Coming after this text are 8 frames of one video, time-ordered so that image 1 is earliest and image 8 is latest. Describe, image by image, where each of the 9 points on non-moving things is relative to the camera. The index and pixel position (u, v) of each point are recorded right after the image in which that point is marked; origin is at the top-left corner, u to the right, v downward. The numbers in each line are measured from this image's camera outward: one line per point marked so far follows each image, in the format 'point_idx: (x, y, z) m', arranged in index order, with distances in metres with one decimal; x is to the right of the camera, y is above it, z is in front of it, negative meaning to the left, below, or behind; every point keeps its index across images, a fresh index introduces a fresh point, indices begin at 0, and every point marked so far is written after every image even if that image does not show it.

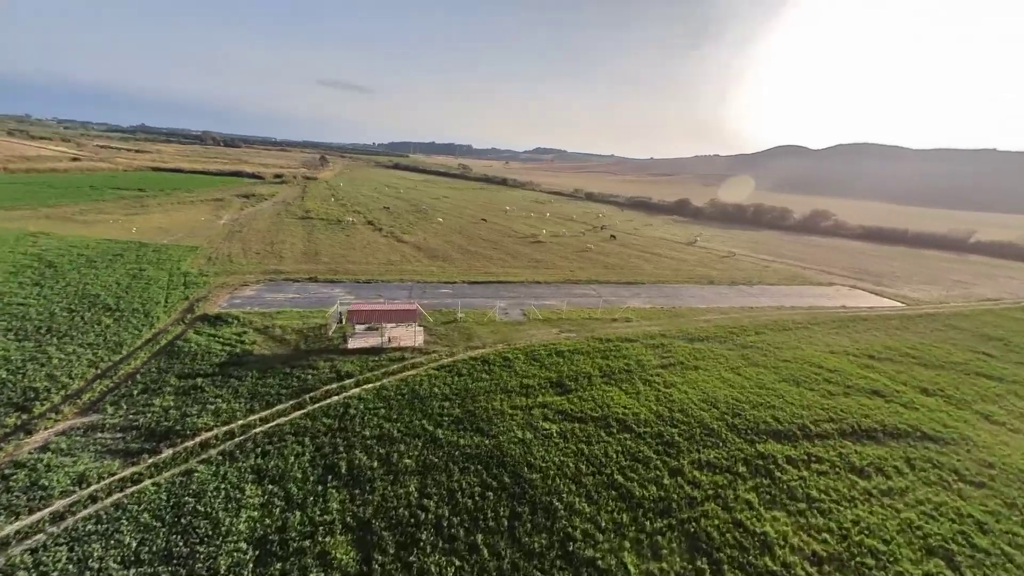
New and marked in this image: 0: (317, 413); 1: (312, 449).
0: (-8.8, -6.1, +16.3) m
1: (-8.0, -6.7, +14.5) m
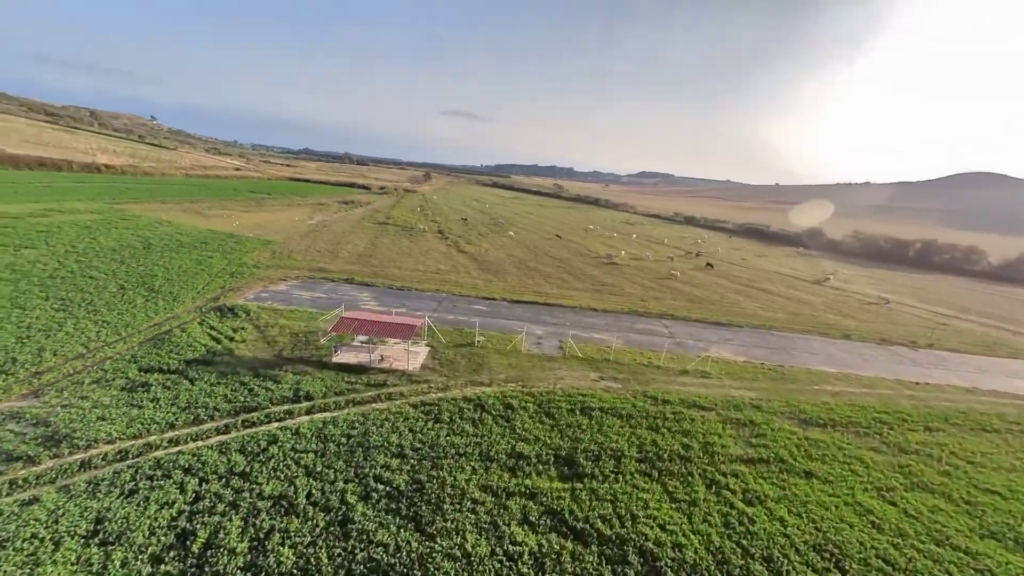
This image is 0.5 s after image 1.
0: (-10.0, -5.9, +12.6) m
1: (-9.7, -6.4, +10.7) m
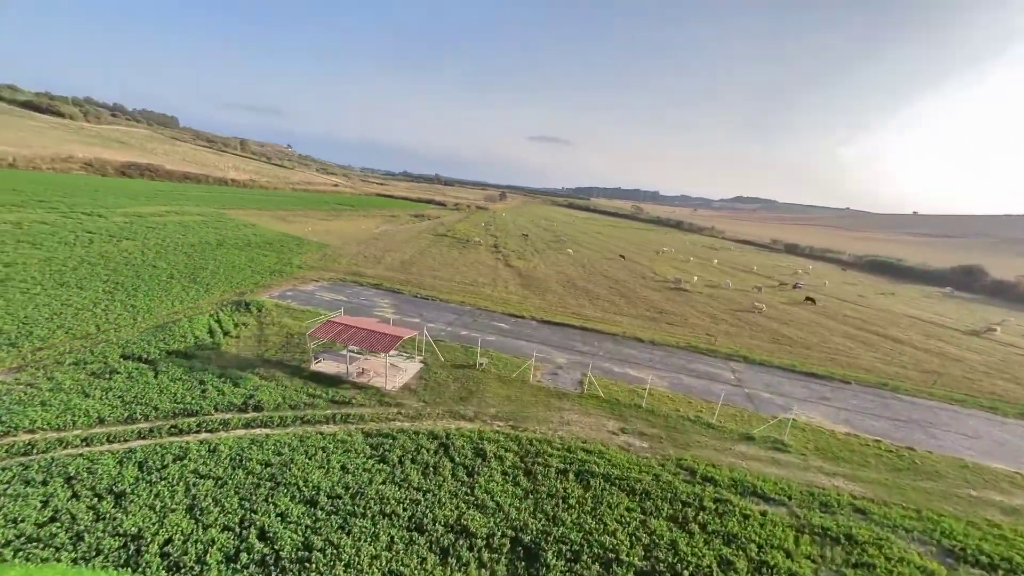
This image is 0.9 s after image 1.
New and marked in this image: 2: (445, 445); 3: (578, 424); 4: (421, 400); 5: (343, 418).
0: (-11.6, -5.3, +10.8) m
1: (-11.7, -5.8, +8.8) m
2: (-2.5, -5.7, +13.2) m
3: (+2.8, -5.8, +15.6) m
4: (-4.0, -5.0, +16.0) m
5: (-6.7, -5.2, +14.2) m
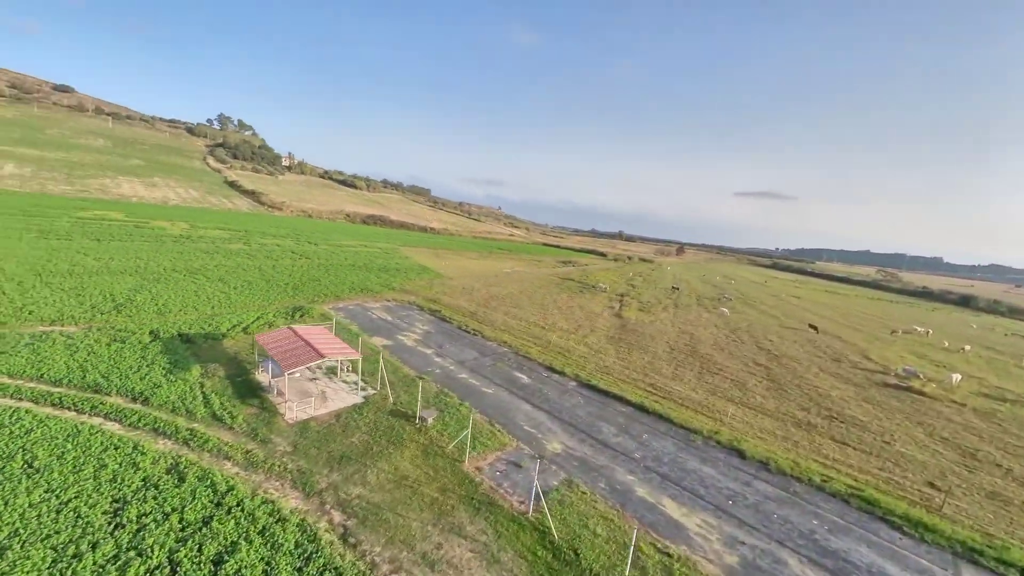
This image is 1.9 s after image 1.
0: (-16.1, -3.9, +10.7) m
1: (-17.2, -4.0, +9.0) m
2: (-7.1, -5.4, +8.5) m
3: (-1.3, -6.4, +8.1) m
4: (-7.1, -5.1, +11.8) m
5: (-10.2, -4.7, +11.4) m
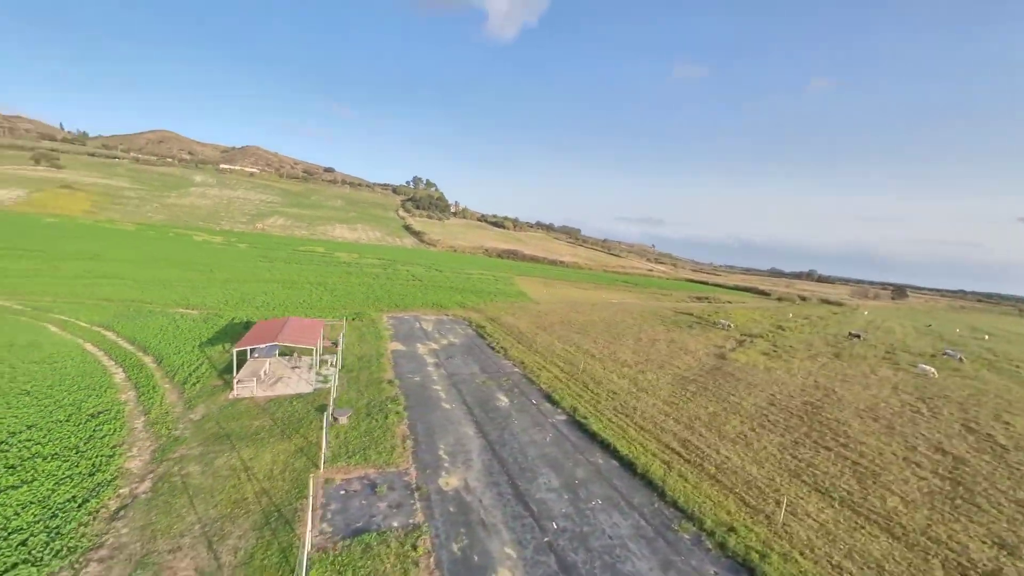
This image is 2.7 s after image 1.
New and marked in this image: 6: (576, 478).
0: (-18.9, -2.8, +14.9) m
1: (-20.6, -2.6, +13.7) m
2: (-11.5, -4.2, +9.2) m
3: (-6.5, -5.3, +6.4) m
4: (-10.2, -4.3, +12.2) m
5: (-13.3, -3.8, +13.1) m
6: (+1.9, -5.7, +10.8) m
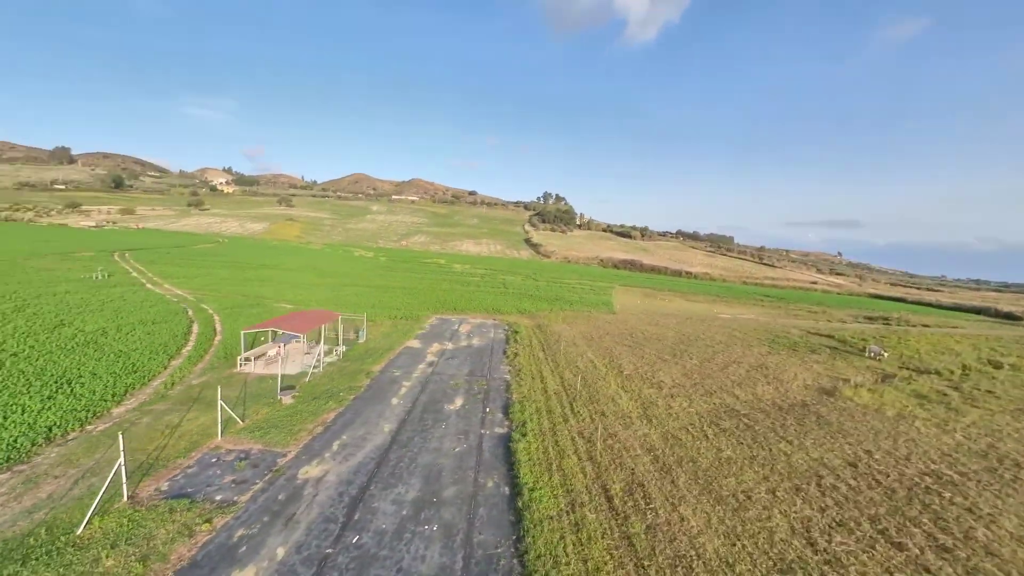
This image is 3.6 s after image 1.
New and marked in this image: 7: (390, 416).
0: (-19.8, -2.4, +20.7) m
1: (-21.8, -2.2, +20.2) m
2: (-15.0, -3.7, +12.6) m
3: (-11.3, -4.7, +8.2) m
4: (-12.7, -3.9, +15.0) m
5: (-15.2, -3.4, +17.0) m
6: (-1.9, -5.4, +9.3) m
7: (-4.4, -4.8, +13.5) m
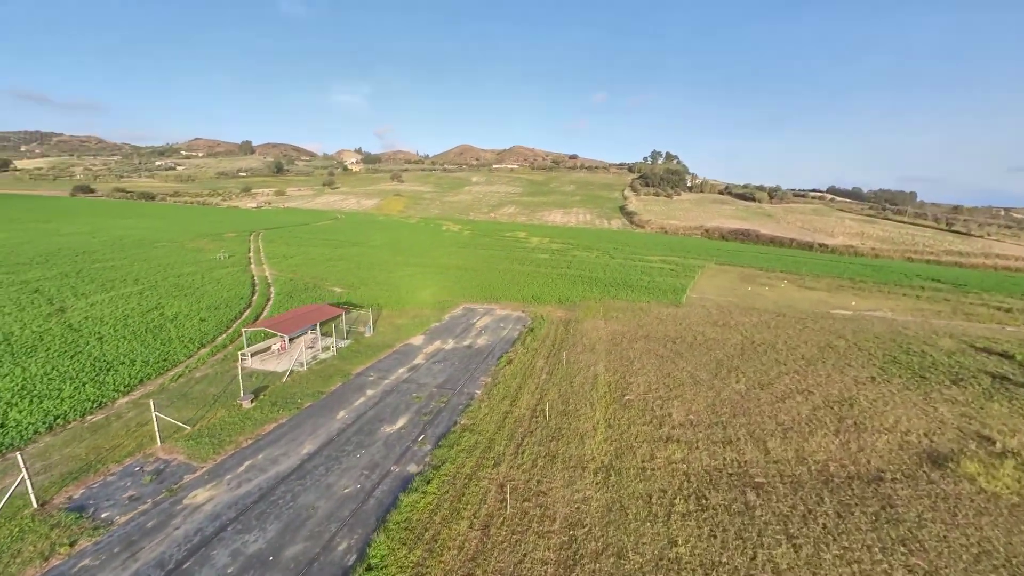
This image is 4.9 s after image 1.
0: (-19.7, -1.9, +24.4) m
1: (-21.7, -1.7, +24.4) m
2: (-17.3, -4.1, +15.5) m
3: (-15.0, -5.6, +10.3) m
4: (-14.5, -4.1, +17.1) m
5: (-16.3, -3.4, +19.6) m
6: (-5.7, -6.5, +8.8) m
7: (-6.9, -5.4, +13.4) m
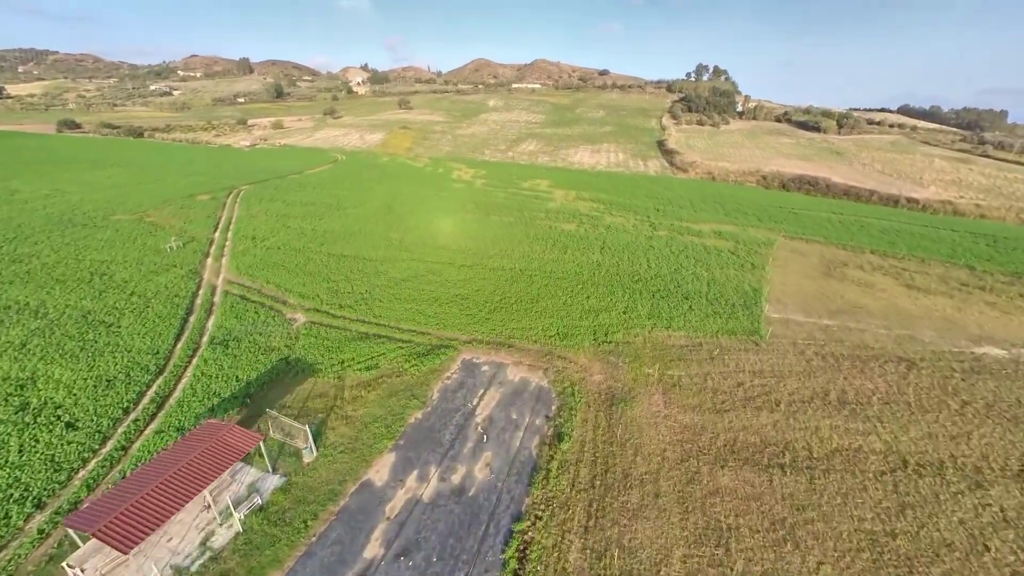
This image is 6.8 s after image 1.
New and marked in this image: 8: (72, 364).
0: (-18.9, -5.6, +16.7) m
1: (-20.9, -5.3, +16.9) m
2: (-17.1, -9.5, +8.3) m
3: (-15.0, -12.0, +3.5) m
4: (-14.1, -9.3, +9.8) m
5: (-15.8, -8.0, +12.2) m
6: (-5.7, -13.3, +1.7) m
7: (-6.8, -11.3, +6.1) m
8: (-23.6, -4.2, +19.5) m
